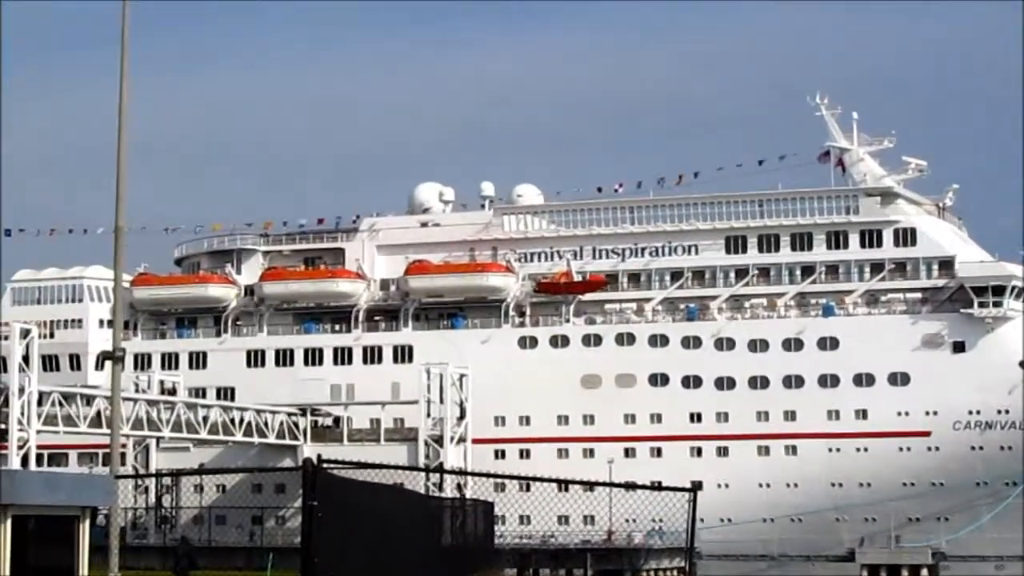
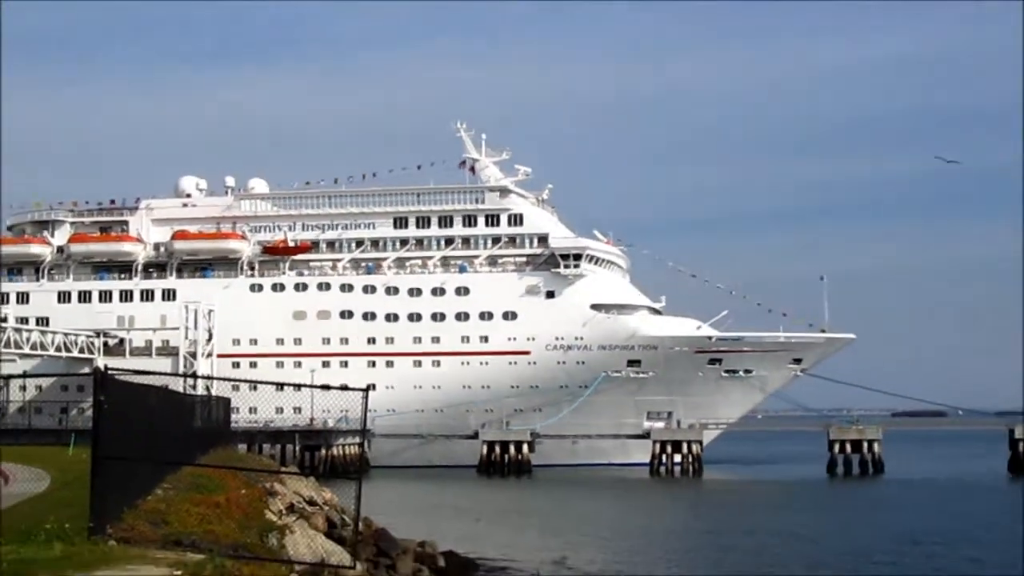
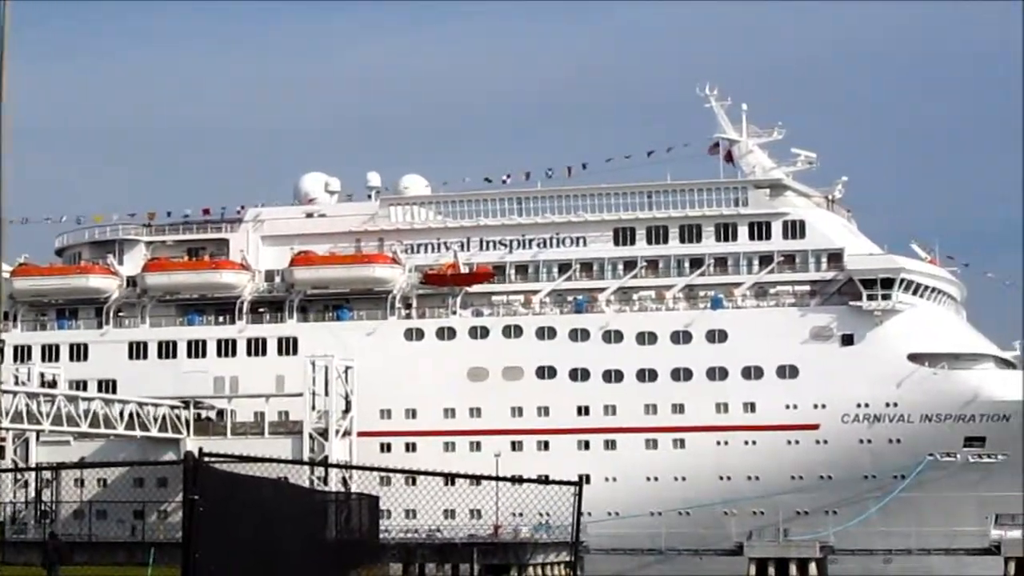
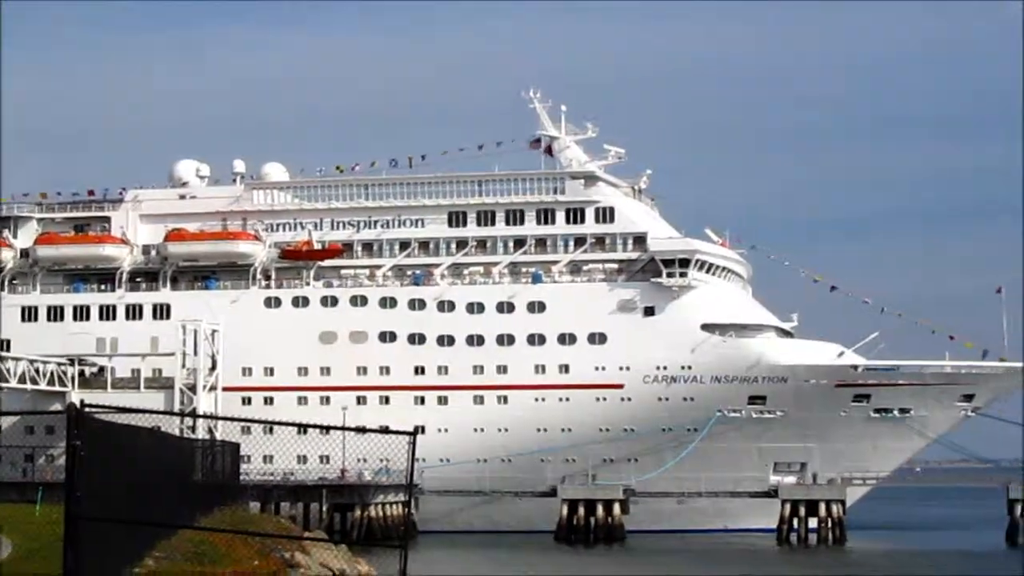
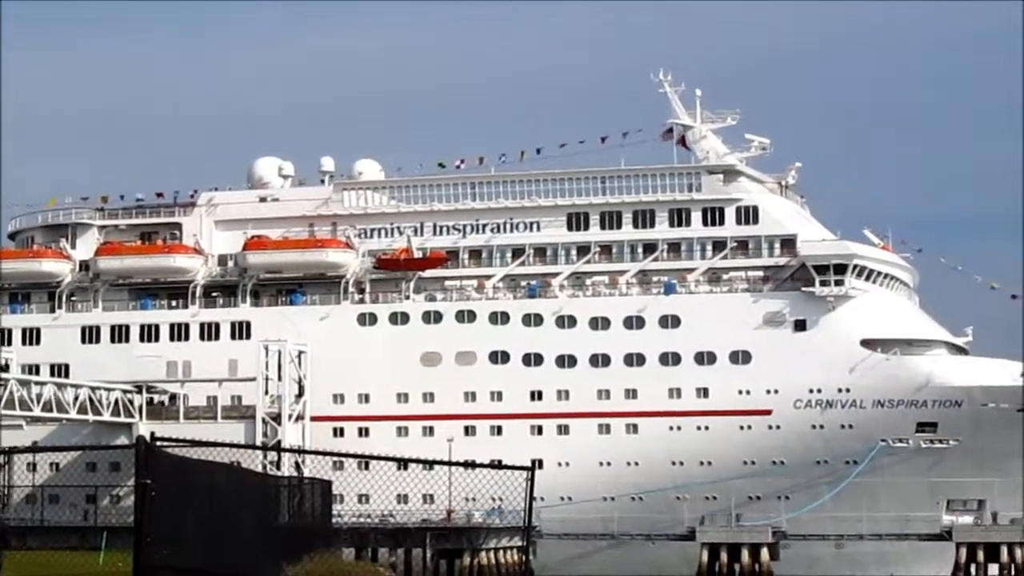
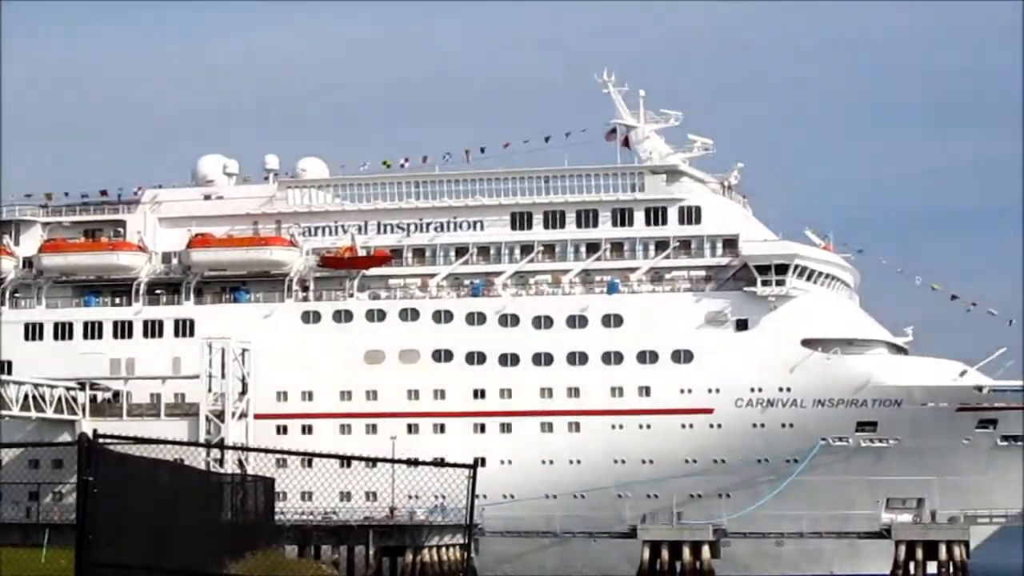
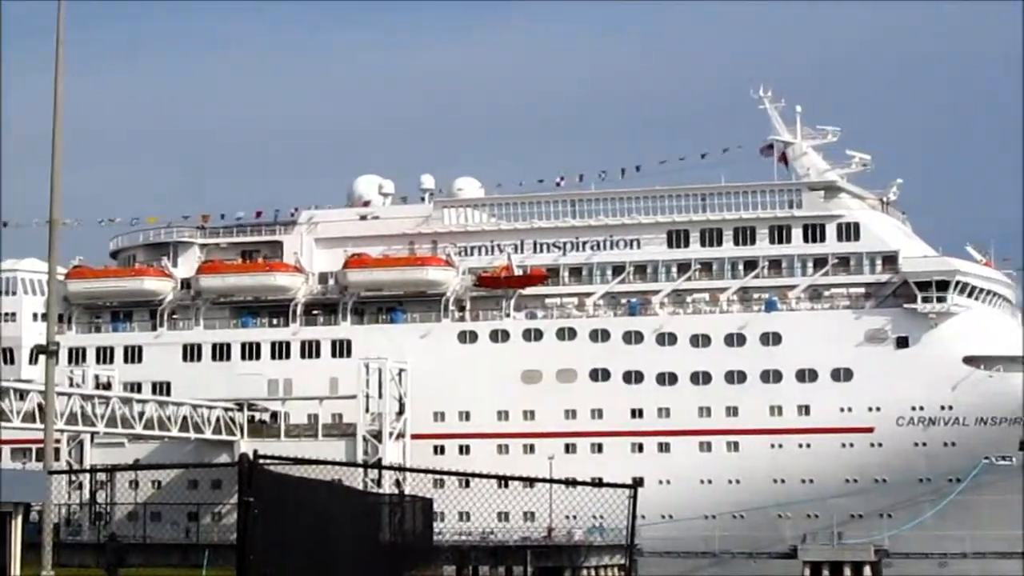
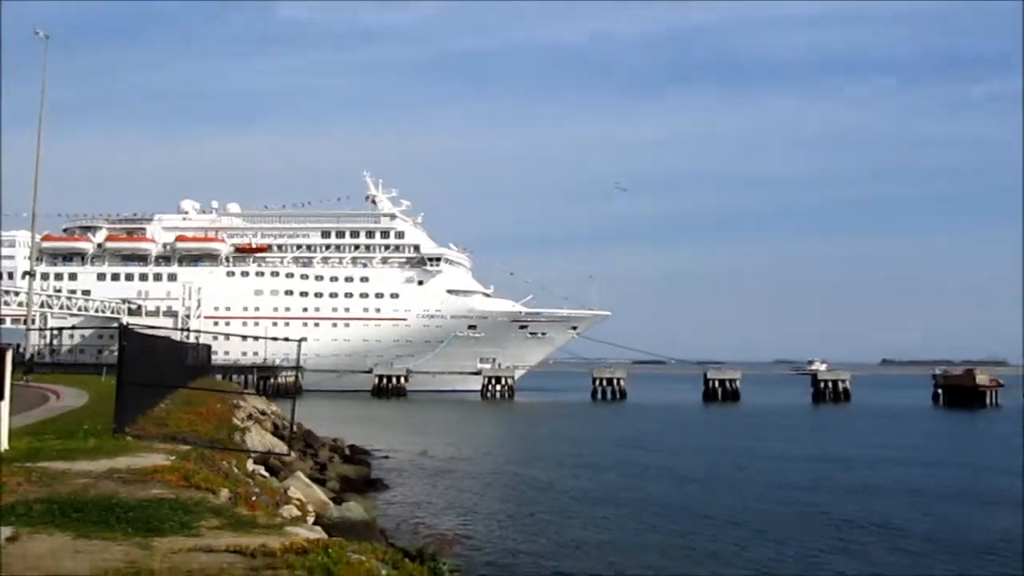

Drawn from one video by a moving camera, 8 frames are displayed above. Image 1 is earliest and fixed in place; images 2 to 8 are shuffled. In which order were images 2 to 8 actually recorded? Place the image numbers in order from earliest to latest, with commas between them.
7, 3, 5, 6, 4, 2, 8
